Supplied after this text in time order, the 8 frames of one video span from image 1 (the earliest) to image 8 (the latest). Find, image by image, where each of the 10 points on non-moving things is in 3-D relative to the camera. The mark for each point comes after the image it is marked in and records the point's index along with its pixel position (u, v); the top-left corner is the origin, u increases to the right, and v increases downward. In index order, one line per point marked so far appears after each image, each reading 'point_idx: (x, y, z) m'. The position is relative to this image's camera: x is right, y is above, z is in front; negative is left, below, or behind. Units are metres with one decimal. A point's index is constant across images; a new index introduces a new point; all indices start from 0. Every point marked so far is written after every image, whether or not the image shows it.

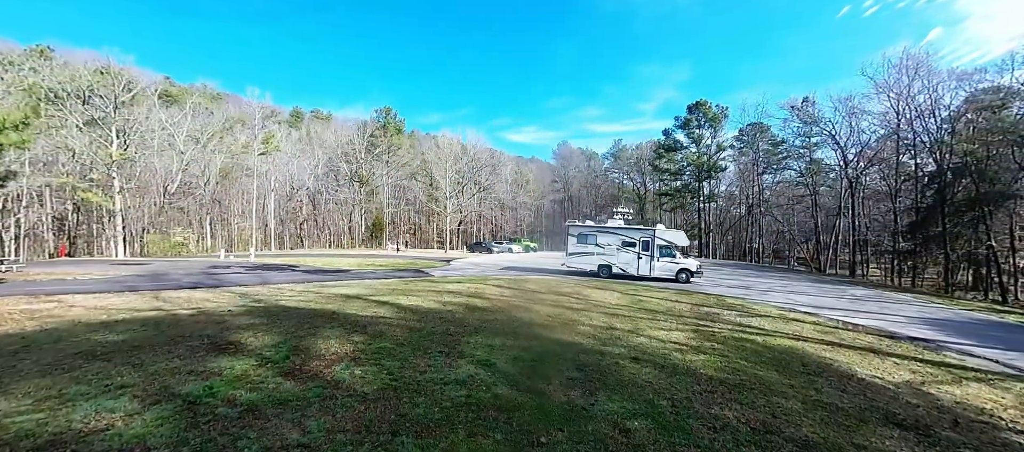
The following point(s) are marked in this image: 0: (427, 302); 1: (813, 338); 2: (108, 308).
0: (-1.7, -1.5, +7.6) m
1: (+5.6, -2.1, +7.3) m
2: (-7.2, -1.5, +7.0) m
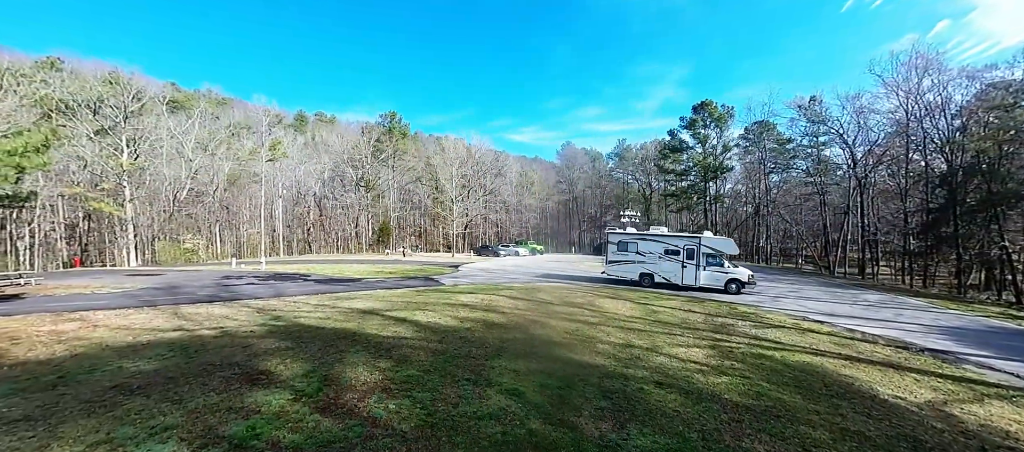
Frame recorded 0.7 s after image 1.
0: (-1.3, -1.8, +7.7) m
1: (+6.0, -2.4, +7.3) m
2: (-6.9, -1.9, +7.1) m
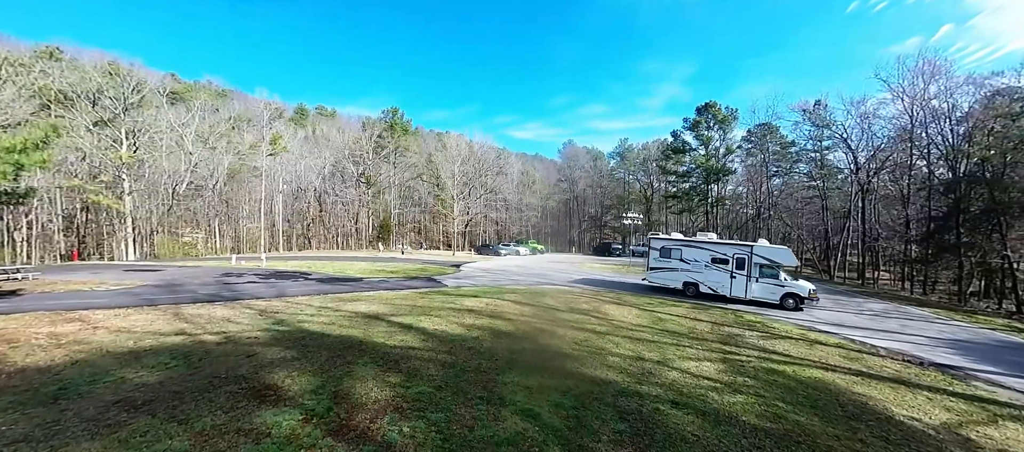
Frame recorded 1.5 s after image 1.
0: (-1.2, -1.9, +7.6) m
1: (+6.1, -2.6, +7.2) m
2: (-6.8, -1.9, +7.0) m
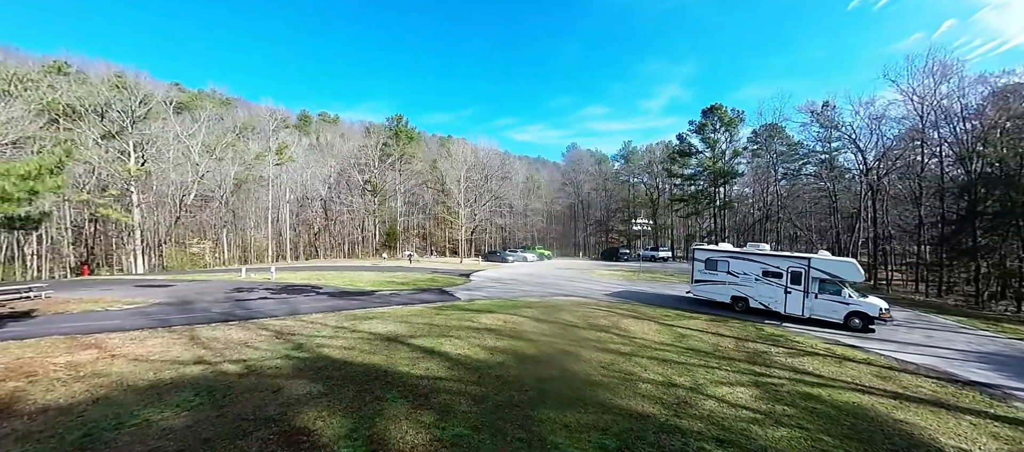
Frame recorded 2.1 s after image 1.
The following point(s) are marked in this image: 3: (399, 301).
0: (-0.8, -2.3, +7.4) m
1: (+6.5, -2.9, +7.0) m
2: (-6.4, -2.4, +6.8) m
3: (-4.0, -2.6, +13.6) m
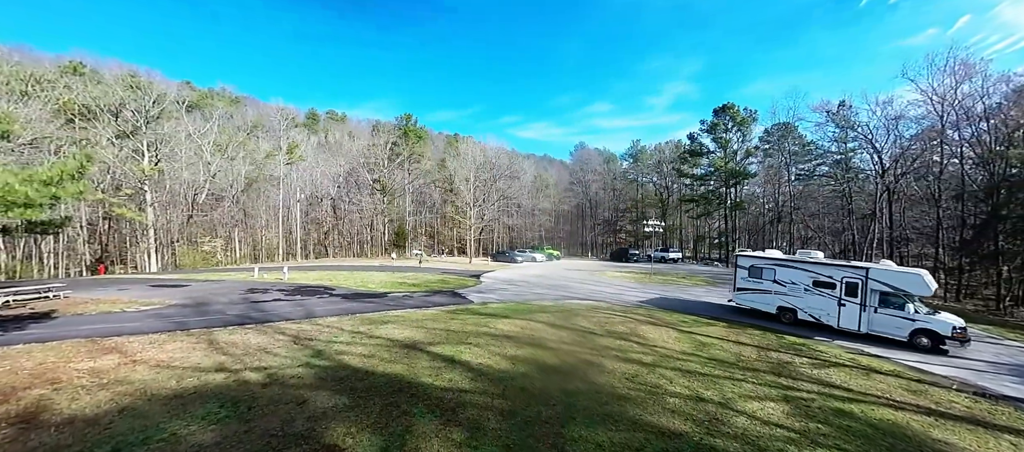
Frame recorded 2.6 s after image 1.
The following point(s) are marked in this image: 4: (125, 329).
0: (-0.4, -2.4, +7.3) m
1: (+6.9, -3.1, +6.8) m
2: (-6.0, -2.5, +6.8) m
3: (-3.5, -2.7, +13.6) m
4: (-9.7, -2.6, +9.8) m
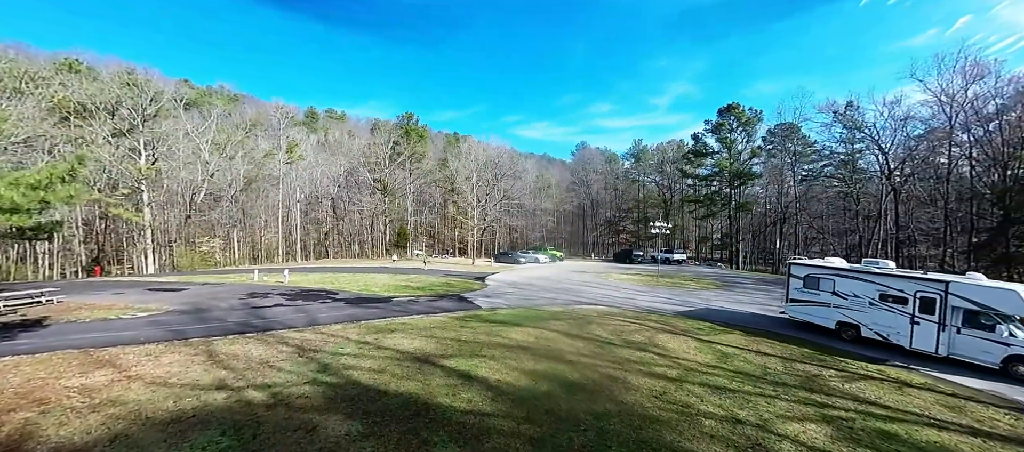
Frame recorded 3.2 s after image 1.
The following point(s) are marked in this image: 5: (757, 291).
0: (0.0, -2.6, +6.9) m
1: (+7.2, -3.2, +6.4) m
2: (-5.6, -2.6, +6.4) m
3: (-3.2, -2.8, +13.2) m
4: (-9.4, -2.7, +9.4) m
5: (+12.4, -3.3, +19.7) m
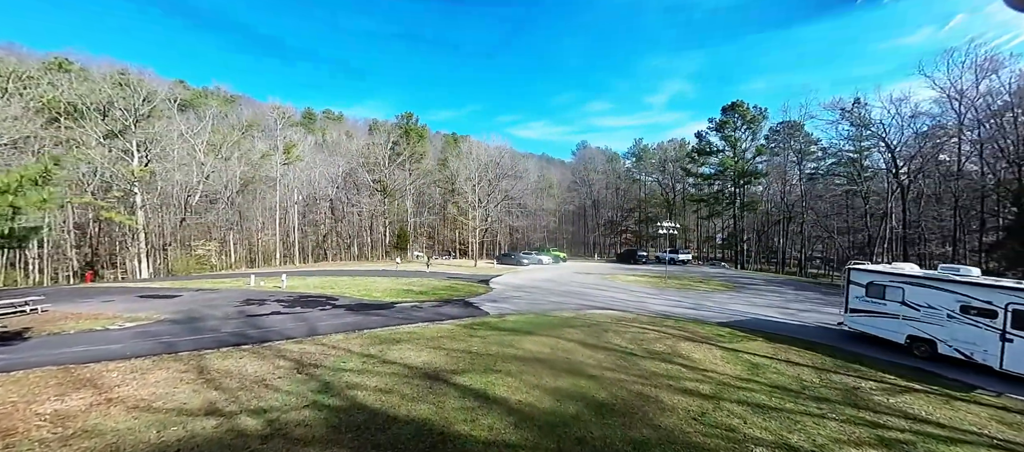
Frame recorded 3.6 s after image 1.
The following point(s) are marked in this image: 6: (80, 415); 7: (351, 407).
0: (+0.3, -2.6, +6.3) m
1: (+7.6, -3.3, +5.8) m
2: (-5.3, -2.7, +5.8) m
3: (-2.9, -2.9, +12.5) m
4: (-9.1, -2.8, +8.7) m
5: (+12.7, -3.3, +19.1) m
6: (-6.2, -2.7, +5.6) m
7: (-2.3, -2.6, +5.7) m
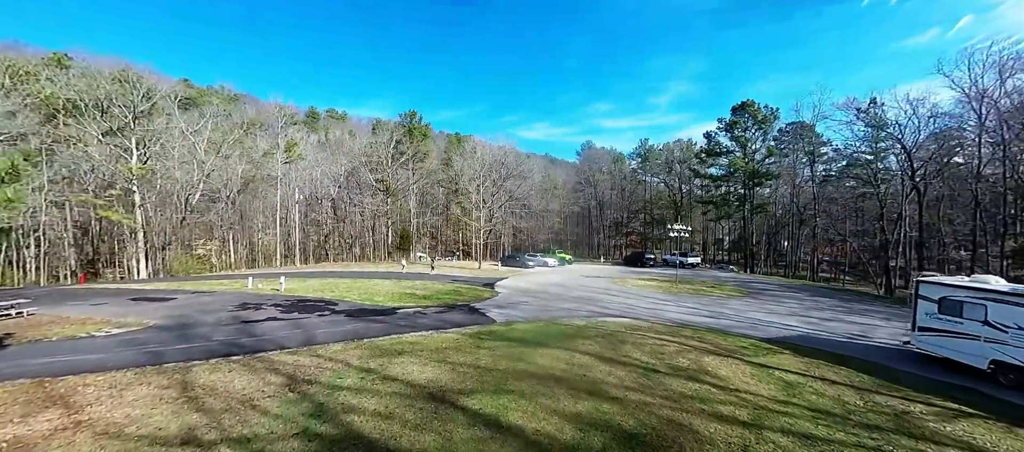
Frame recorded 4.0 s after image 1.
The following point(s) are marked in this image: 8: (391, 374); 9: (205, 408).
0: (+0.5, -2.7, +5.6) m
1: (+7.8, -3.4, +5.1) m
2: (-5.1, -2.7, +5.1) m
3: (-2.6, -3.0, +11.9) m
4: (-8.9, -2.9, +8.1) m
5: (+13.0, -3.4, +18.3) m
6: (-6.0, -2.7, +4.9) m
7: (-2.1, -2.7, +5.0) m
8: (-2.3, -2.8, +7.3) m
9: (-4.6, -2.8, +5.9) m
